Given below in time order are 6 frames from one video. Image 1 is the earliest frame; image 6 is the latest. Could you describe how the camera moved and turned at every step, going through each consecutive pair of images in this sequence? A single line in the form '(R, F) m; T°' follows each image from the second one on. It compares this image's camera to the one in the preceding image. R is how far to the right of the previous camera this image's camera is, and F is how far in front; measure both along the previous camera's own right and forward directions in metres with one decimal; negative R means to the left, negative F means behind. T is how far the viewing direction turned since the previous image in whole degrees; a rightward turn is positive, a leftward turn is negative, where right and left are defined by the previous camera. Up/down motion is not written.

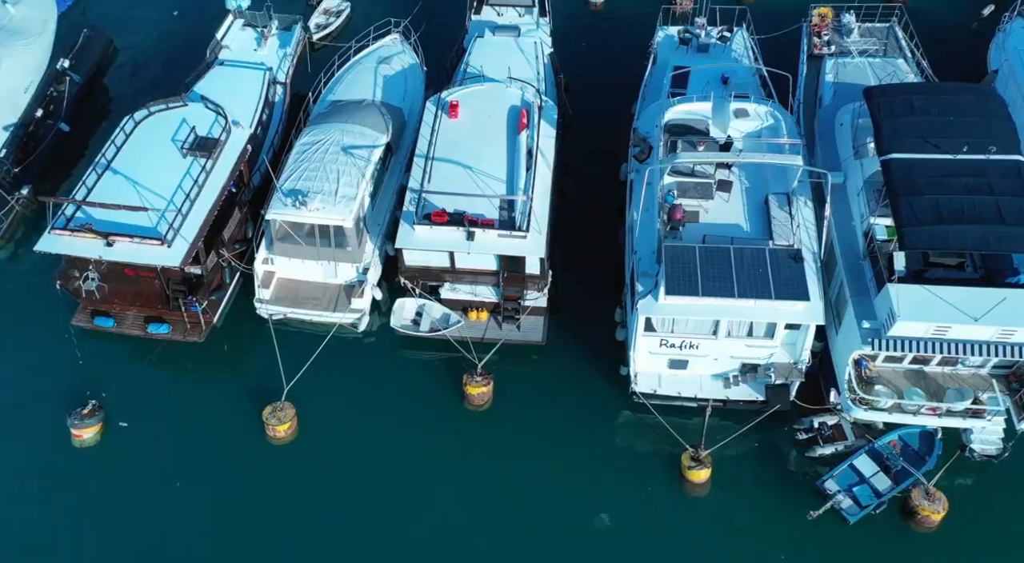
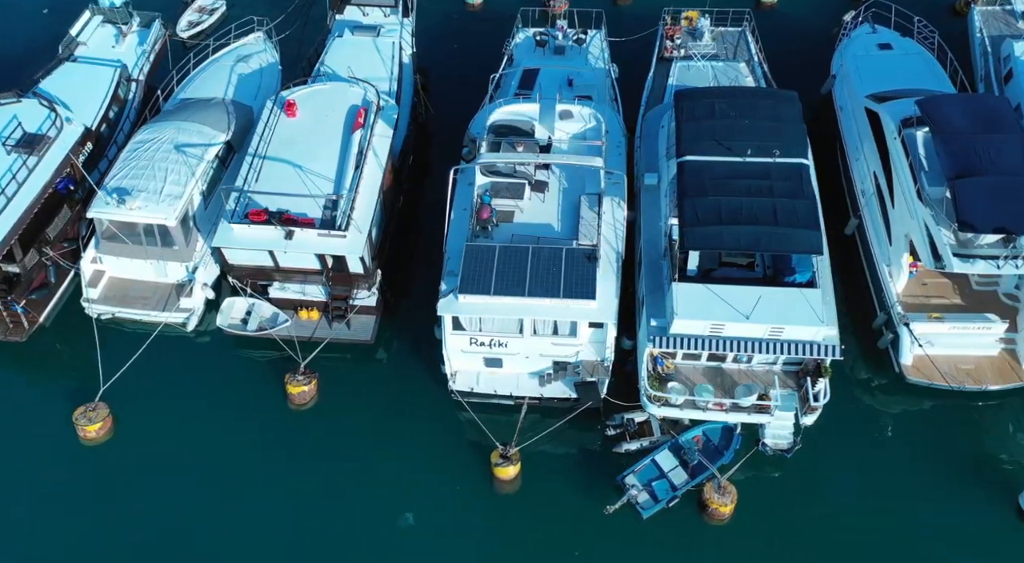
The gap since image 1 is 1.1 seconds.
(+3.2, -0.3) m; +3°
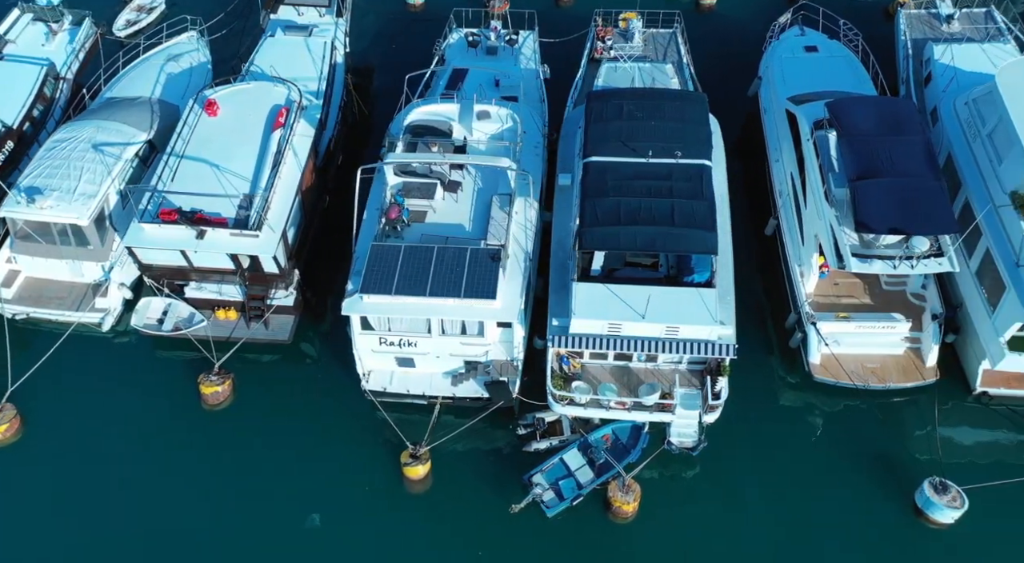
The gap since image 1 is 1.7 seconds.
(+1.5, -0.1) m; +1°
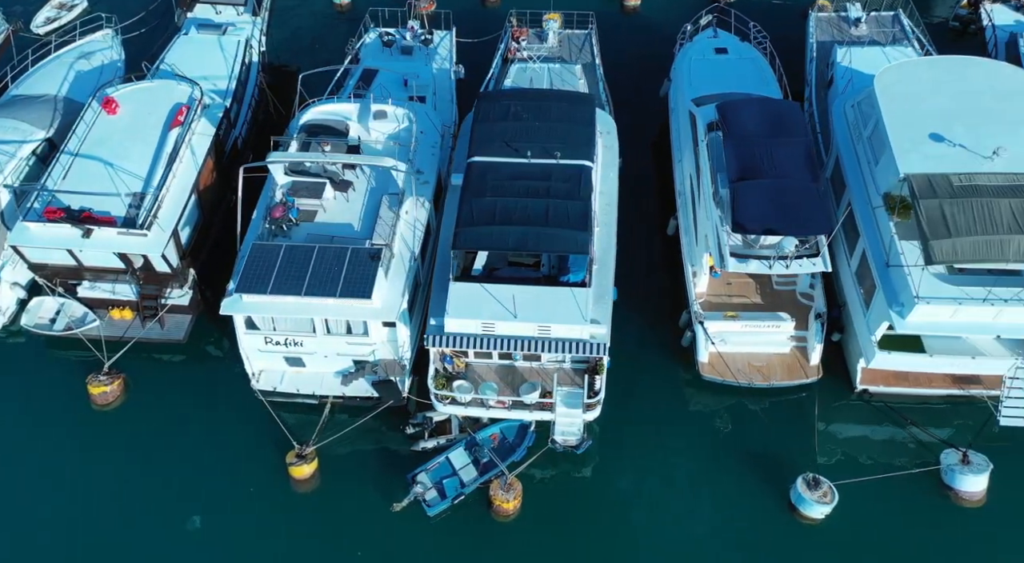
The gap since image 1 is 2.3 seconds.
(+1.9, -0.1) m; +2°
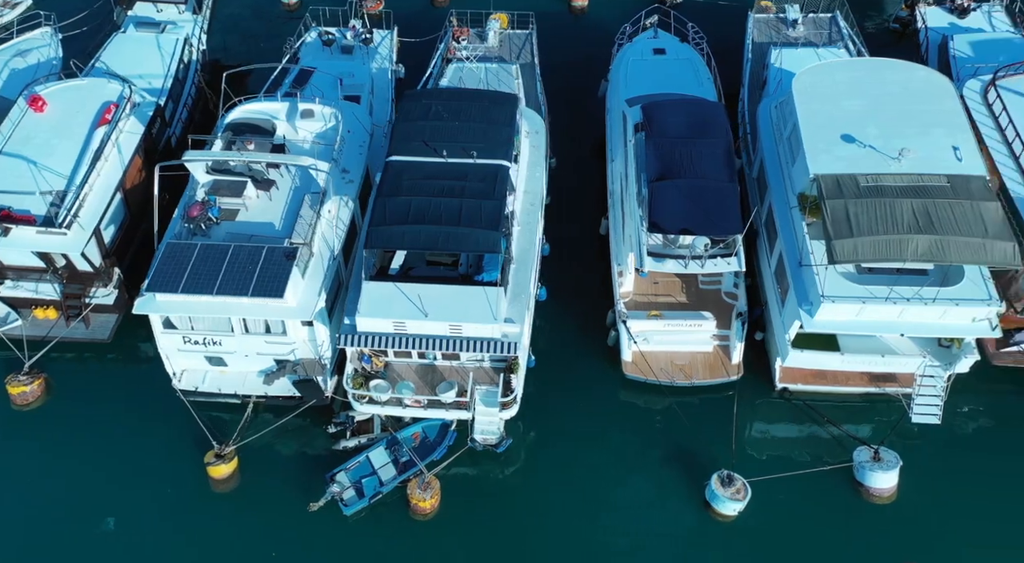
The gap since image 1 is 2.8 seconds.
(+1.4, -0.1) m; +1°
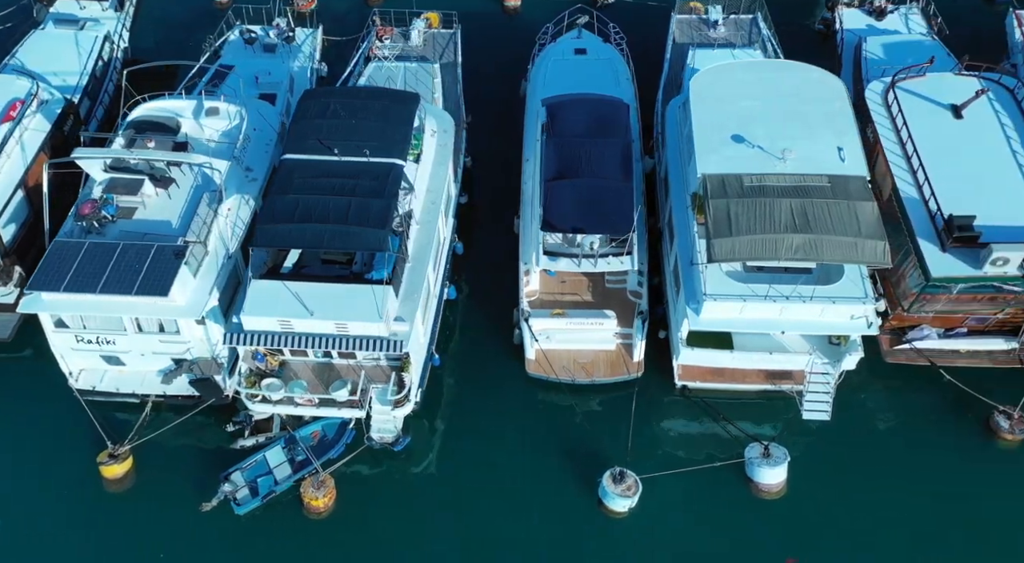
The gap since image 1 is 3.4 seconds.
(+1.8, -0.1) m; +2°
